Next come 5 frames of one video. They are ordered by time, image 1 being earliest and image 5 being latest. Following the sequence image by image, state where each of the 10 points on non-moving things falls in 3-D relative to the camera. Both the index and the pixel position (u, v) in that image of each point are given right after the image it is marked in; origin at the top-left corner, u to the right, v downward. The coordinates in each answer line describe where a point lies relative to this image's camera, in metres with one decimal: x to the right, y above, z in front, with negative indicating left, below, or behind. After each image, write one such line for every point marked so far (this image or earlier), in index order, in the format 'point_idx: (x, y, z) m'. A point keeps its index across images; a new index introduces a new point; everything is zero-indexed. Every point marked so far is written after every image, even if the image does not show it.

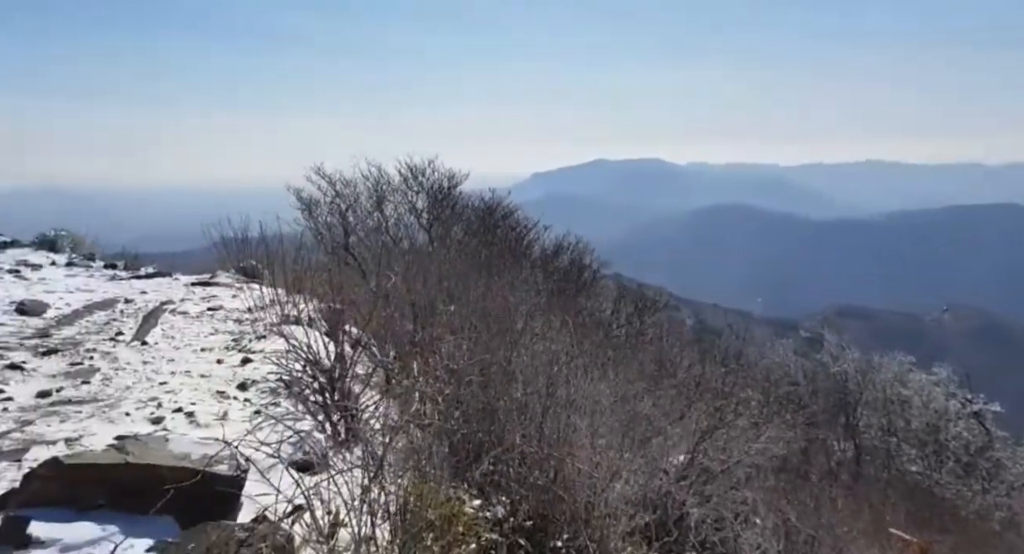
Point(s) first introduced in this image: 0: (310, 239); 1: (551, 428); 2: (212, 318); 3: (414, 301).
0: (-4.0, +0.6, +14.5) m
1: (+0.6, -2.2, +10.4) m
2: (-4.6, -0.6, +11.0) m
3: (-1.6, -0.4, +11.2) m
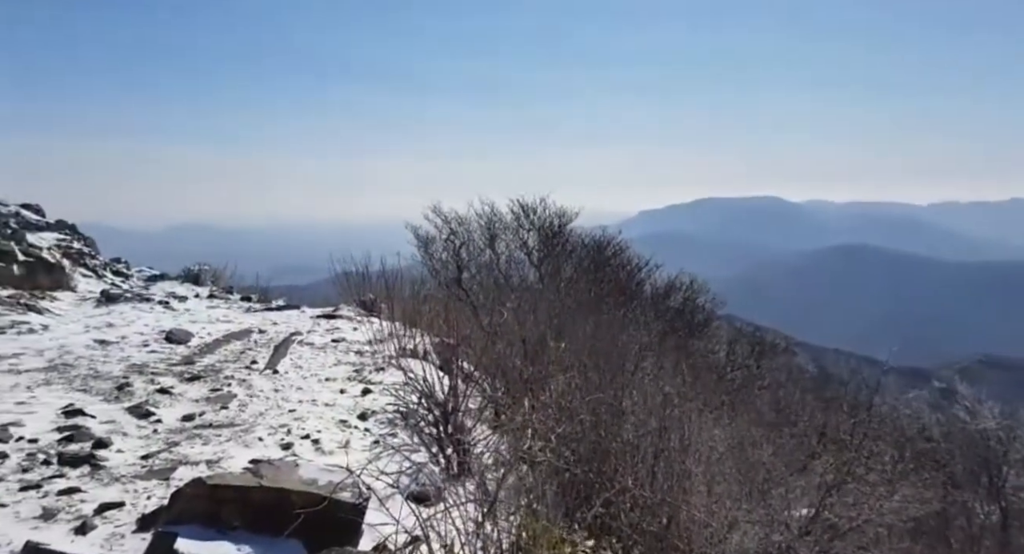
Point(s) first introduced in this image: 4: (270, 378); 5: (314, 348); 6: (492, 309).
0: (-1.7, -0.1, +14.9) m
1: (+2.2, -2.8, +10.1) m
2: (-2.9, -1.2, +11.5) m
3: (+0.2, -1.0, +11.3) m
4: (-3.4, -1.4, +9.9) m
5: (-3.2, -1.1, +11.4) m
6: (-0.4, -0.5, +12.3) m
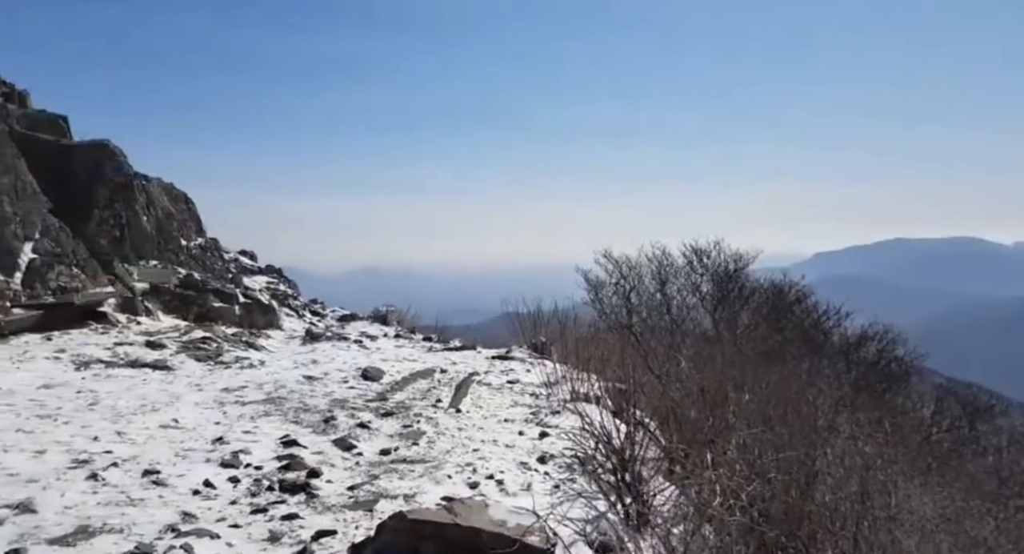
0: (+1.8, -1.0, +14.9) m
1: (+4.6, -3.4, +9.3) m
2: (0.0, -1.9, +11.8) m
3: (+2.9, -1.7, +10.9) m
4: (-0.9, -2.0, +10.4) m
5: (-0.3, -1.9, +11.7) m
6: (+2.6, -1.3, +12.0) m
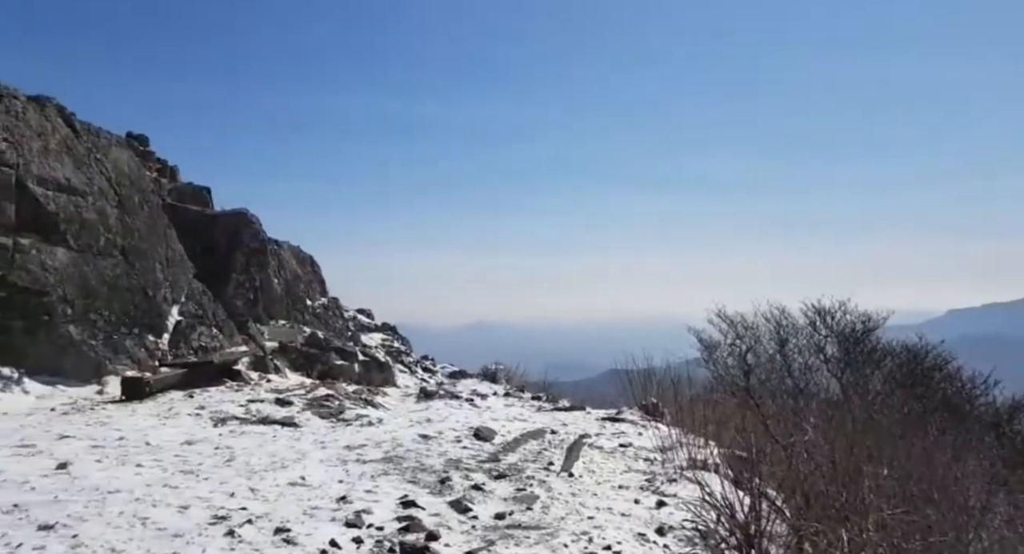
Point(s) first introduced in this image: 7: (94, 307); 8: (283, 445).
0: (+4.1, -2.2, +14.4) m
1: (+6.0, -4.2, +8.3) m
2: (+1.8, -2.9, +11.5) m
3: (+4.6, -2.6, +10.3) m
4: (+0.8, -2.9, +10.2) m
5: (+1.5, -2.8, +11.5) m
6: (+4.4, -2.3, +11.4) m
7: (-8.5, -0.7, +14.6) m
8: (-3.0, -2.2, +9.4) m
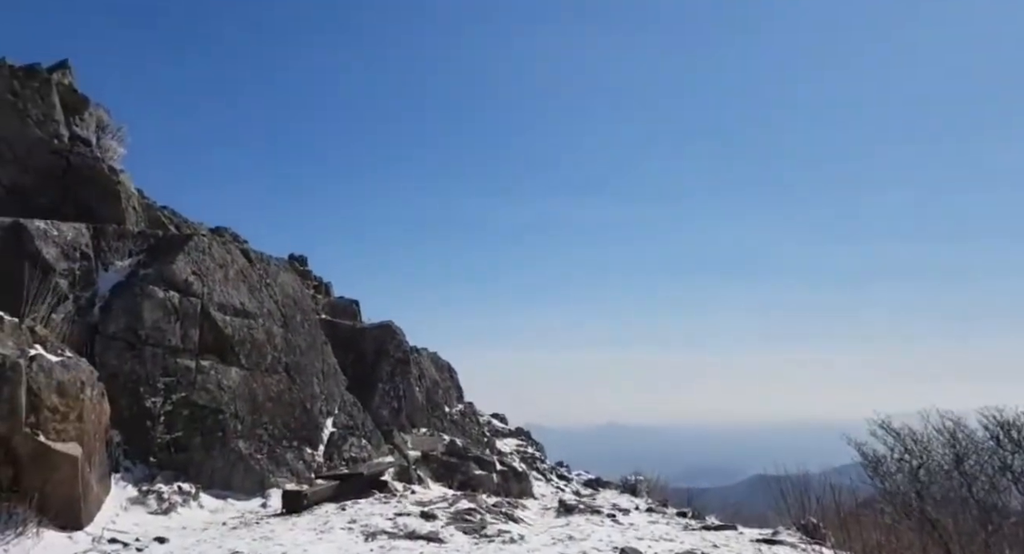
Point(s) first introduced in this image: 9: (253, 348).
0: (+6.8, -4.2, +13.1) m
1: (+7.7, -5.3, +6.6) m
2: (+4.1, -4.6, +10.6) m
3: (+6.6, -4.0, +8.9) m
4: (+2.8, -4.5, +9.4) m
5: (+3.7, -4.5, +10.6) m
6: (+6.6, -3.9, +10.1) m
7: (-5.6, -3.1, +15.6) m
8: (-1.1, -3.8, +9.4) m
9: (-6.1, -1.5, +16.4) m
